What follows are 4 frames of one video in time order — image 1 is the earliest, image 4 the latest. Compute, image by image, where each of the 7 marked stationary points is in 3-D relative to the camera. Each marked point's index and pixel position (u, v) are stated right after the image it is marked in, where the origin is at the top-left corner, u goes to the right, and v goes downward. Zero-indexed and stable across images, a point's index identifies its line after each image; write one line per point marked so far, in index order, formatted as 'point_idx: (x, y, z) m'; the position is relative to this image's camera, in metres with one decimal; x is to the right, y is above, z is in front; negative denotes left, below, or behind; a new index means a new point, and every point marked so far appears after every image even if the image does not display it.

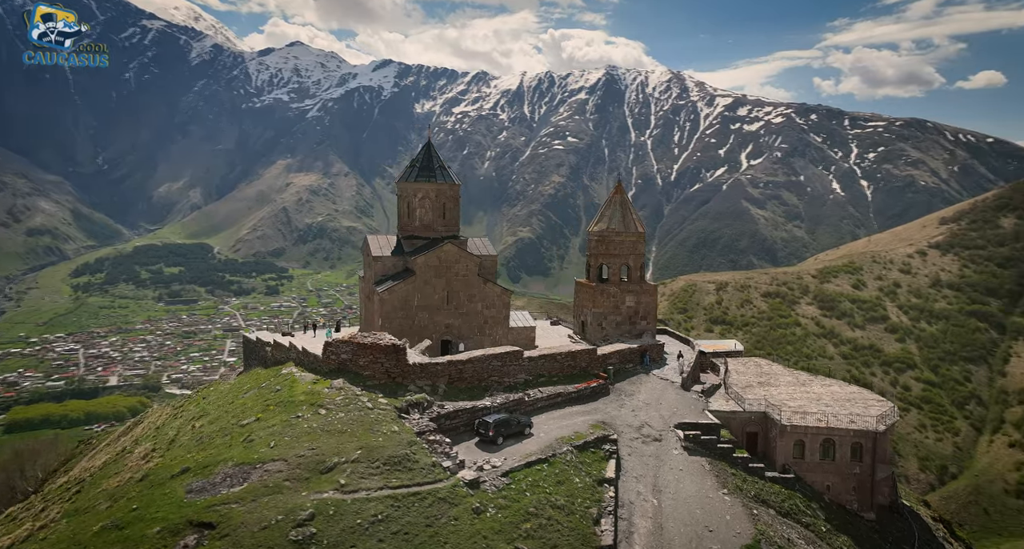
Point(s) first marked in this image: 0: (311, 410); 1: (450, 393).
0: (-4.3, -2.9, +12.9) m
1: (-1.5, -3.1, +15.5) m
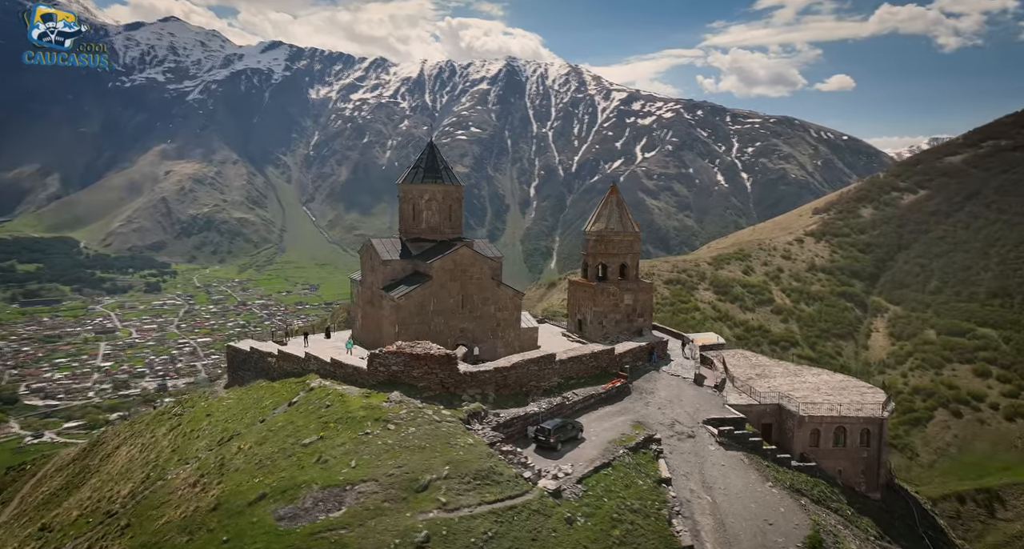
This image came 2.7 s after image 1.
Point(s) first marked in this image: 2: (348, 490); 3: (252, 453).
0: (-2.8, -3.2, +12.4) m
1: (-0.3, -3.2, +15.3) m
2: (-2.9, -3.8, +10.4) m
3: (-5.5, -3.8, +12.7) m
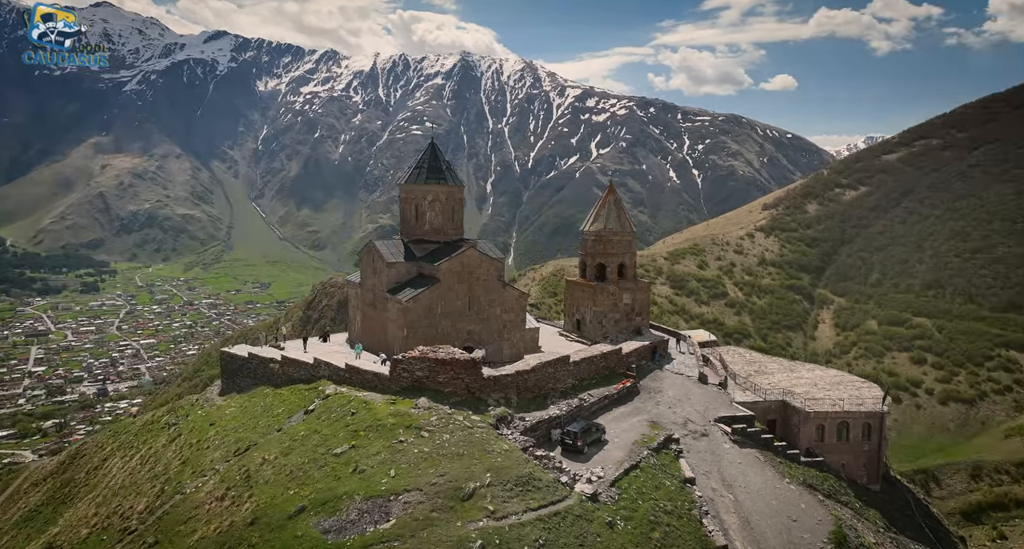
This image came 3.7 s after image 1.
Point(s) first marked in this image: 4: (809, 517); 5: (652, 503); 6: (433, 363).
0: (-2.1, -3.3, +12.2) m
1: (+0.3, -3.3, +15.3) m
2: (-2.0, -3.9, +10.2) m
3: (-4.8, -3.9, +12.3) m
4: (+7.1, -5.8, +14.2) m
5: (+2.9, -4.8, +12.5) m
6: (-1.9, -2.1, +14.1) m
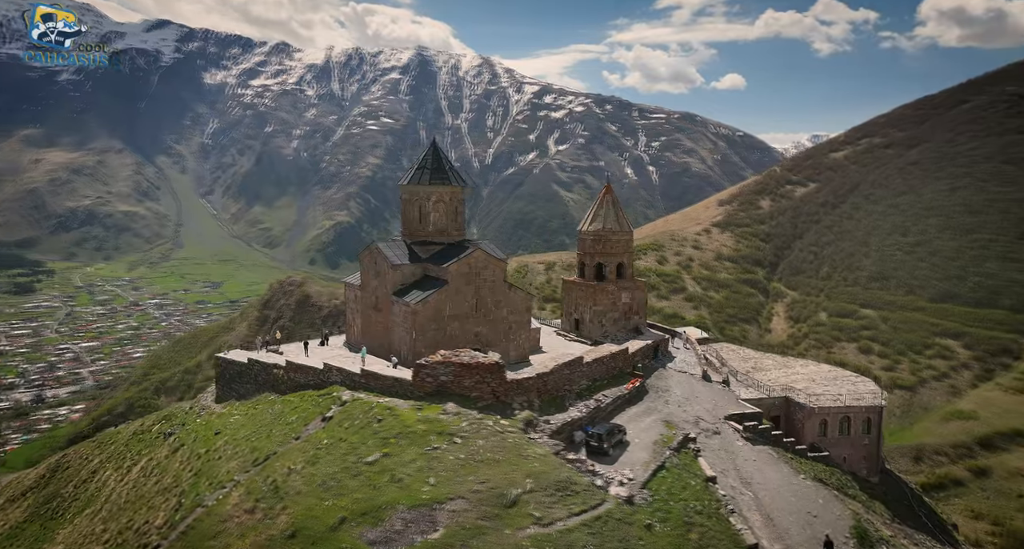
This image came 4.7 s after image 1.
0: (-1.4, -3.4, +12.1) m
1: (+0.8, -3.4, +15.2) m
2: (-1.3, -4.0, +10.1) m
3: (-4.1, -4.0, +12.1) m
4: (+7.7, -5.8, +14.5) m
5: (+3.6, -4.9, +12.6) m
6: (-1.3, -2.2, +14.0) m
